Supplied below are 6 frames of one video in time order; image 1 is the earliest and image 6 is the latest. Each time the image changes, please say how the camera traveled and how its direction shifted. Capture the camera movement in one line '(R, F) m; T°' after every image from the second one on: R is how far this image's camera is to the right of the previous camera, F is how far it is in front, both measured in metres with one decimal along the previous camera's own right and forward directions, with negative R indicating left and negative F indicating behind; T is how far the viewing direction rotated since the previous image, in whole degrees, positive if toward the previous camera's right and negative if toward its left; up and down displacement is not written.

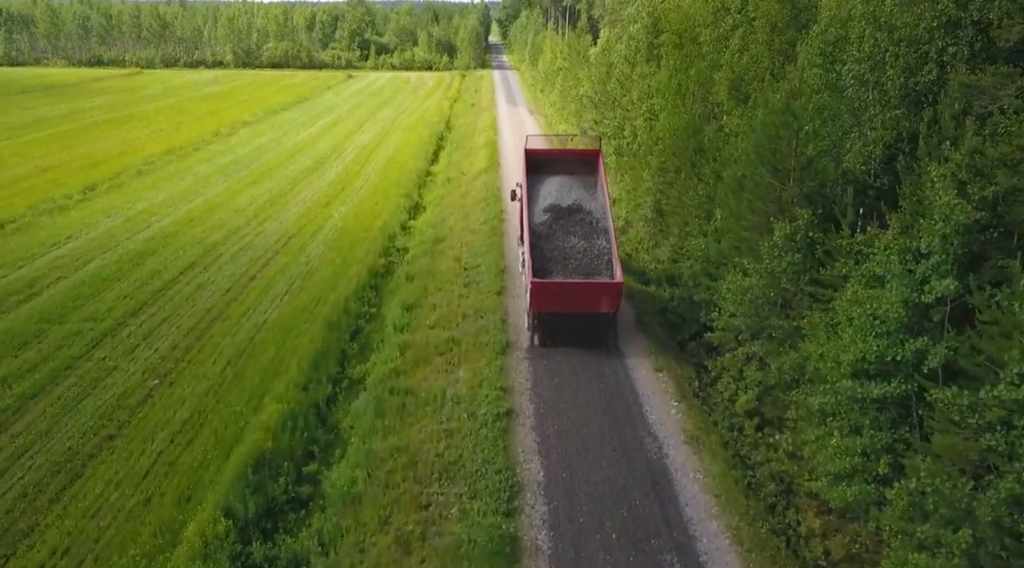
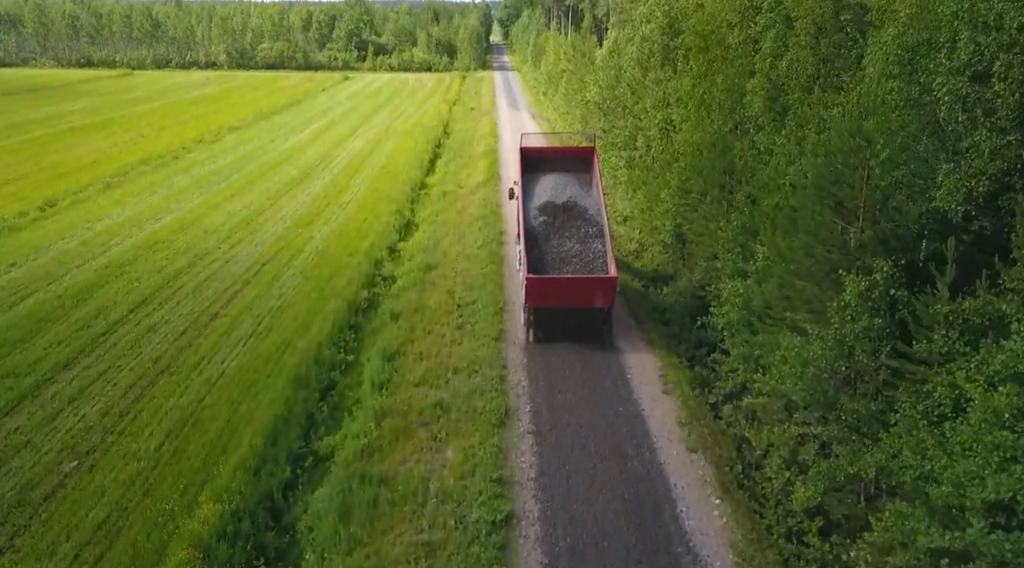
(0.0, +2.5) m; 0°
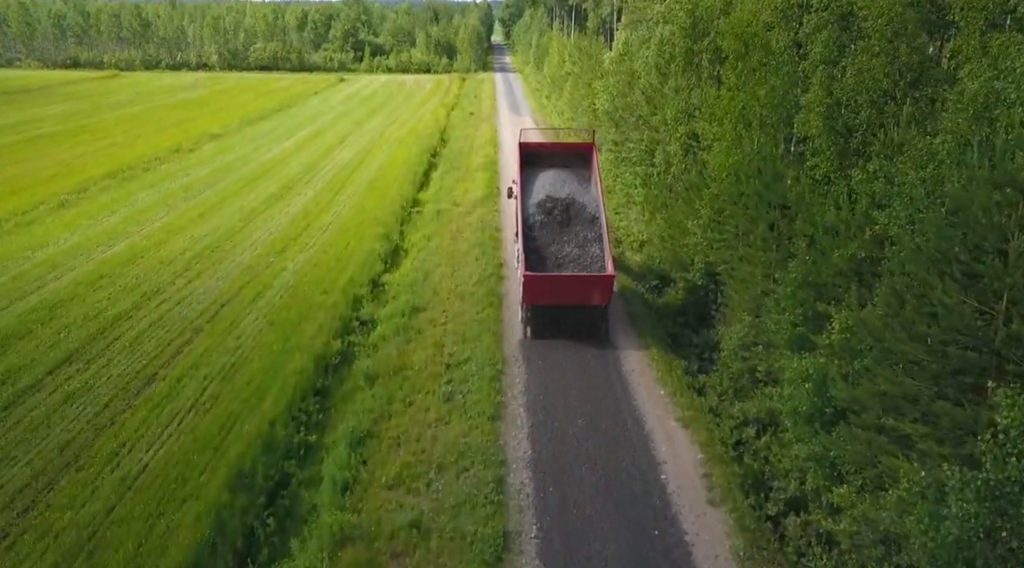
(0.0, +2.9) m; 0°
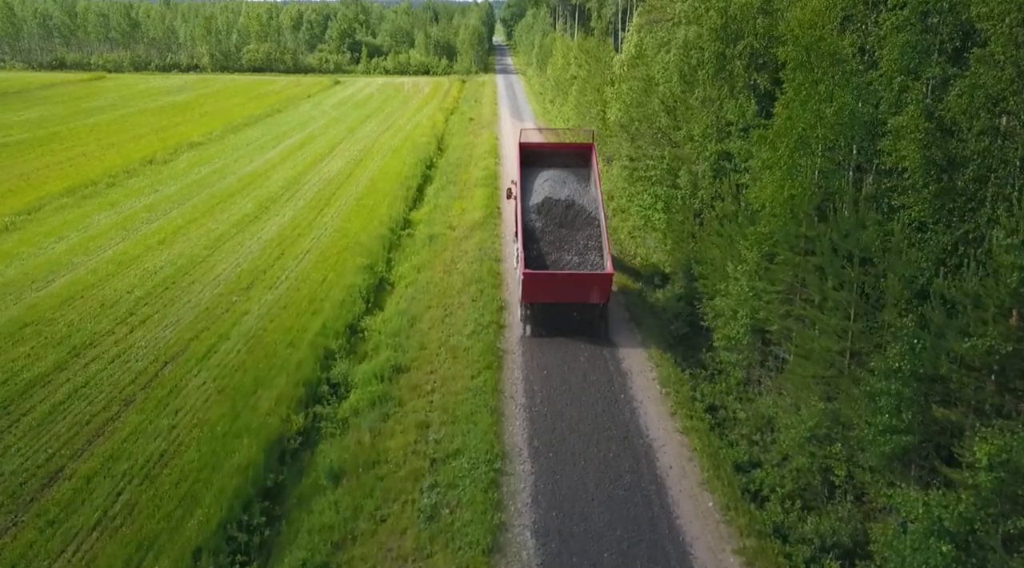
(0.0, +2.9) m; 0°
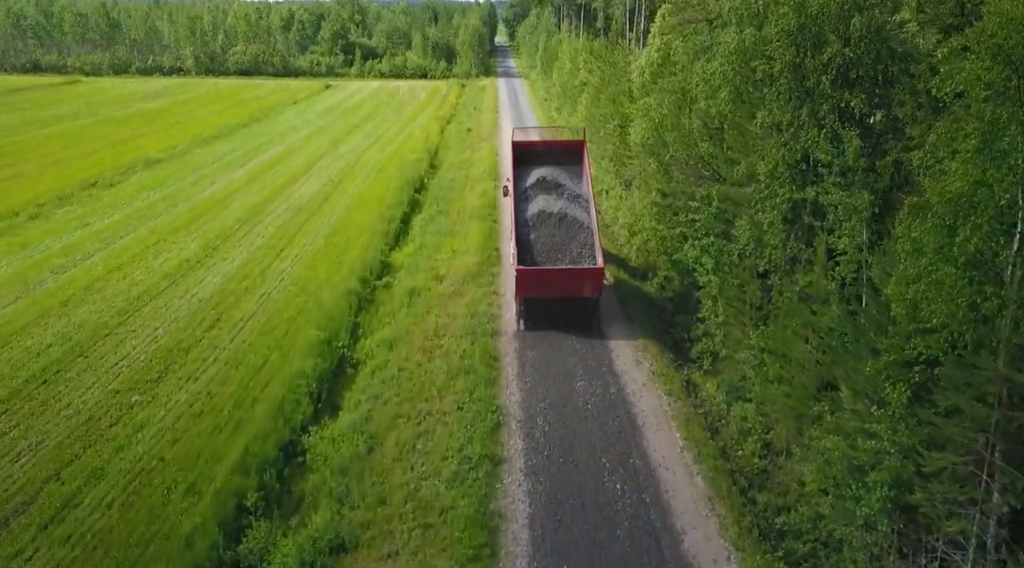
(0.0, +4.8) m; 0°
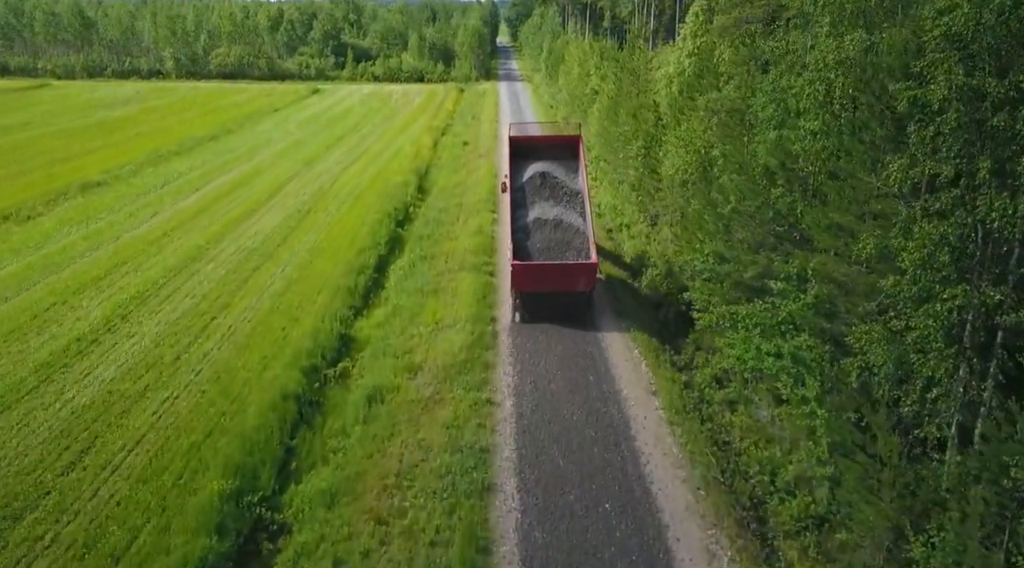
(0.0, +5.1) m; 0°
